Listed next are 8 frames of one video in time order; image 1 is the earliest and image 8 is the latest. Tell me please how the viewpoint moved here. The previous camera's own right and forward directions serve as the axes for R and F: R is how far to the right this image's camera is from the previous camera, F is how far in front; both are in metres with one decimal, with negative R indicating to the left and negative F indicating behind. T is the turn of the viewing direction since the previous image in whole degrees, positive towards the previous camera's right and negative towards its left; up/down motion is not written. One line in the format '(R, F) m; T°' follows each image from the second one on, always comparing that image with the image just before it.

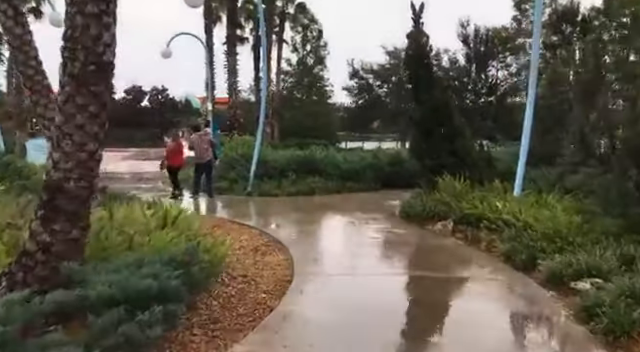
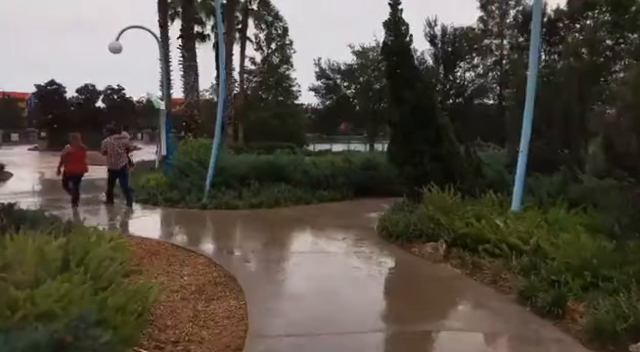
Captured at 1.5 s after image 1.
(0.0, +1.3) m; +4°
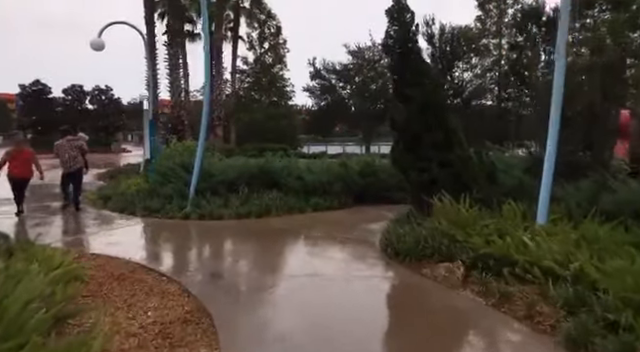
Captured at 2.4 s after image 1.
(0.0, +0.9) m; +1°
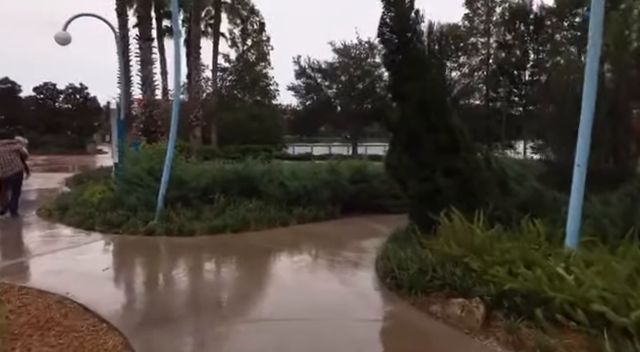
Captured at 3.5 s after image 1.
(0.0, +1.0) m; +2°
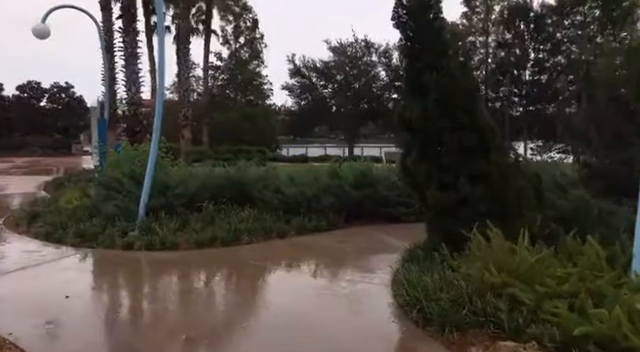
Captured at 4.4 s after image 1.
(-0.1, +0.9) m; +1°
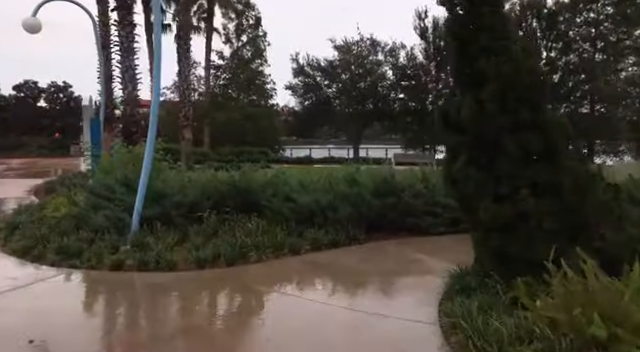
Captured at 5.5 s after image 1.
(-0.3, +0.9) m; 0°
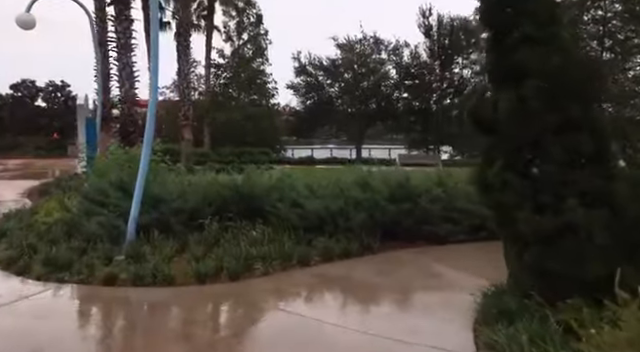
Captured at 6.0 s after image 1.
(-0.1, +0.5) m; 0°
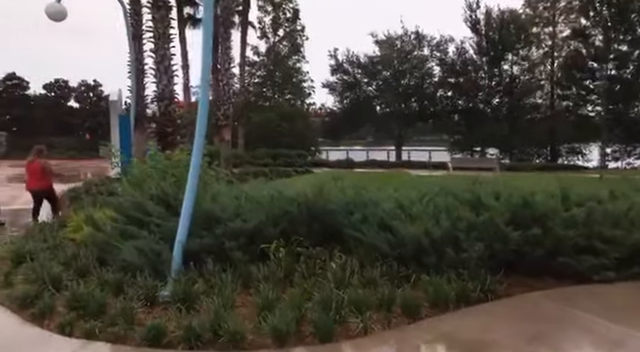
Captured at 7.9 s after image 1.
(-0.8, +1.4) m; -3°
